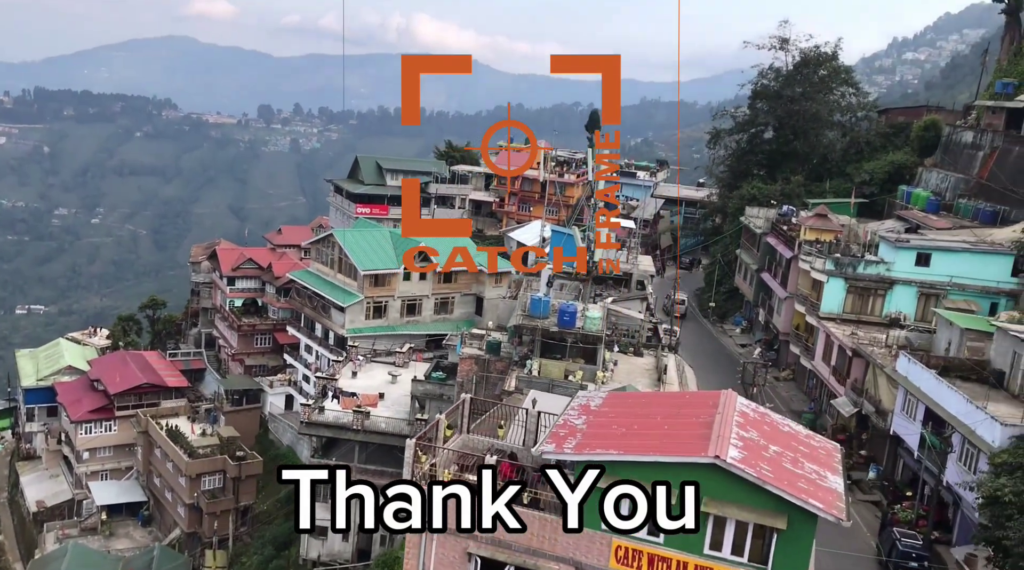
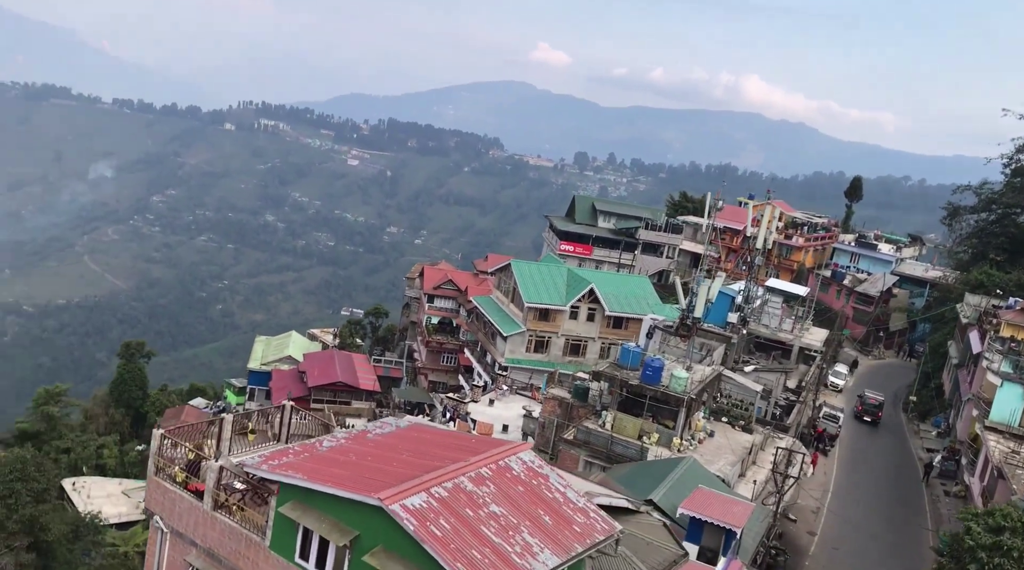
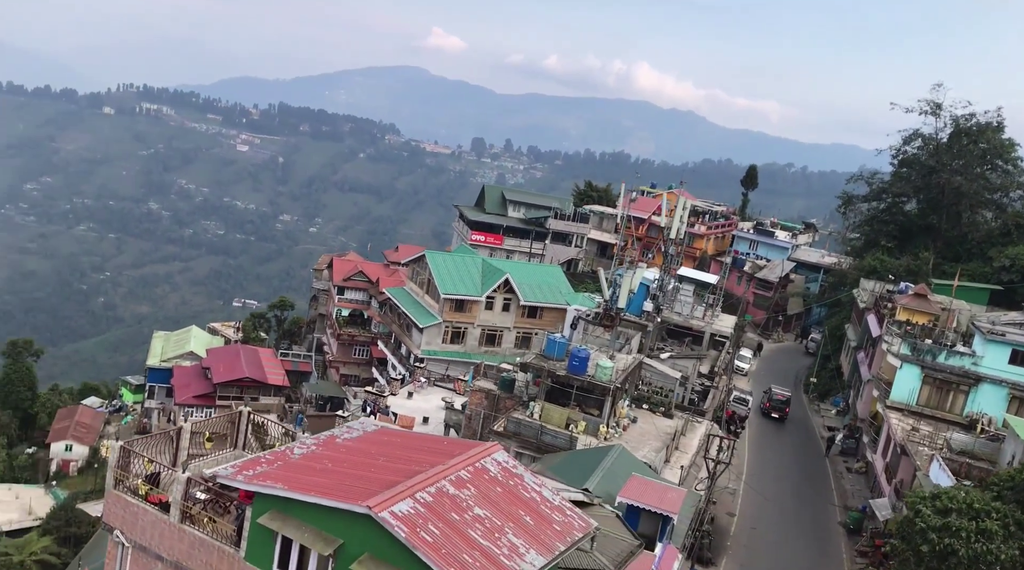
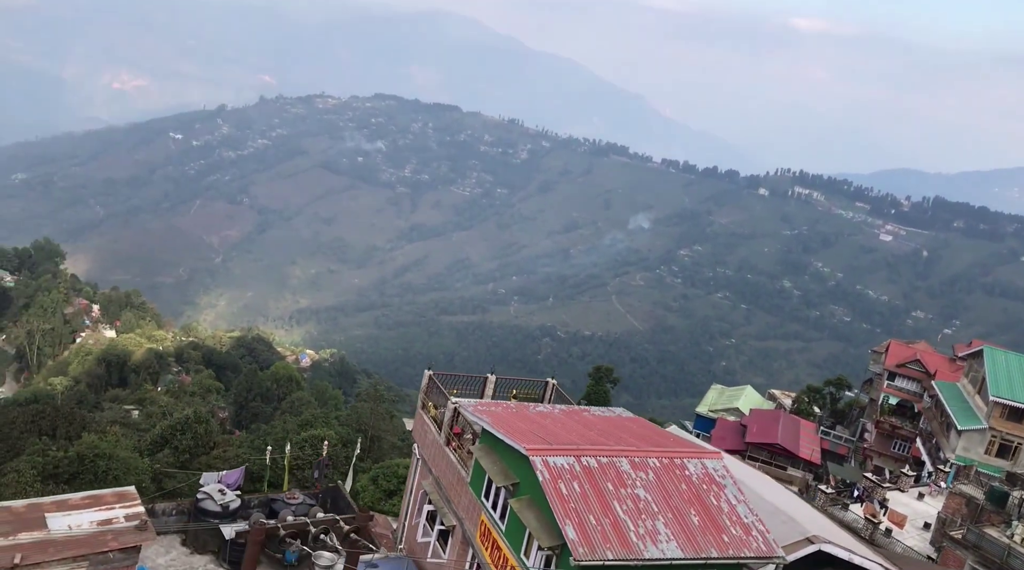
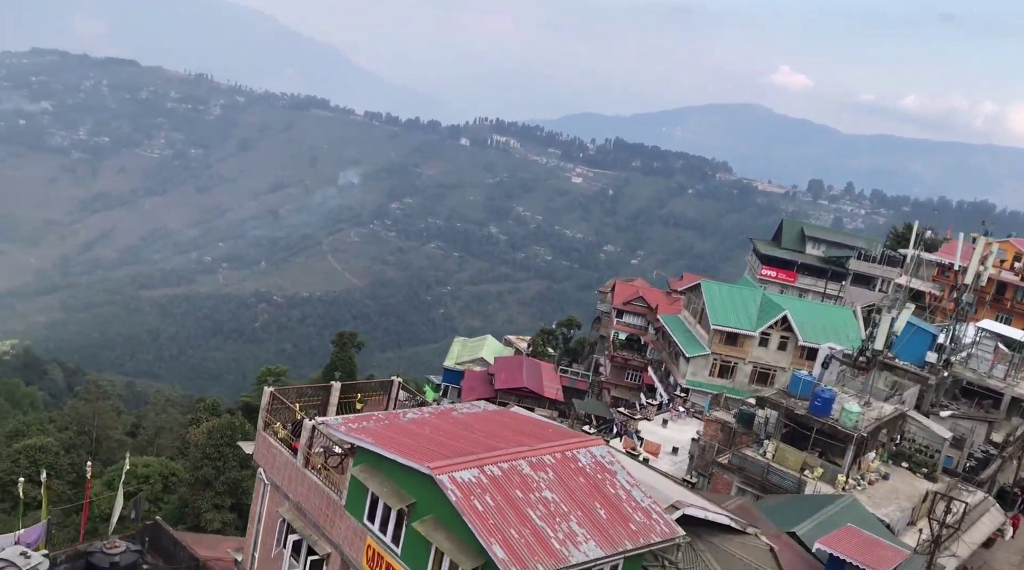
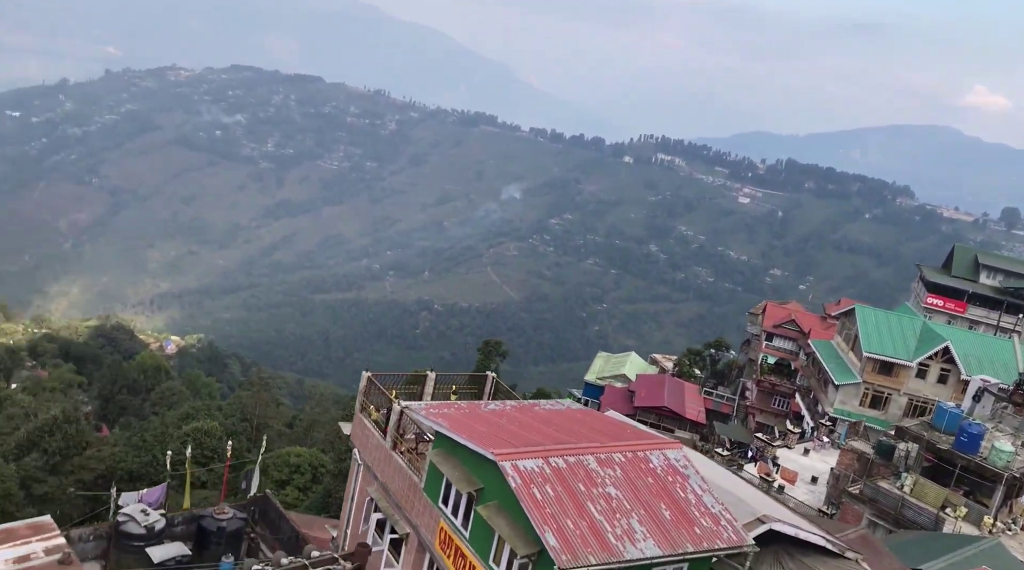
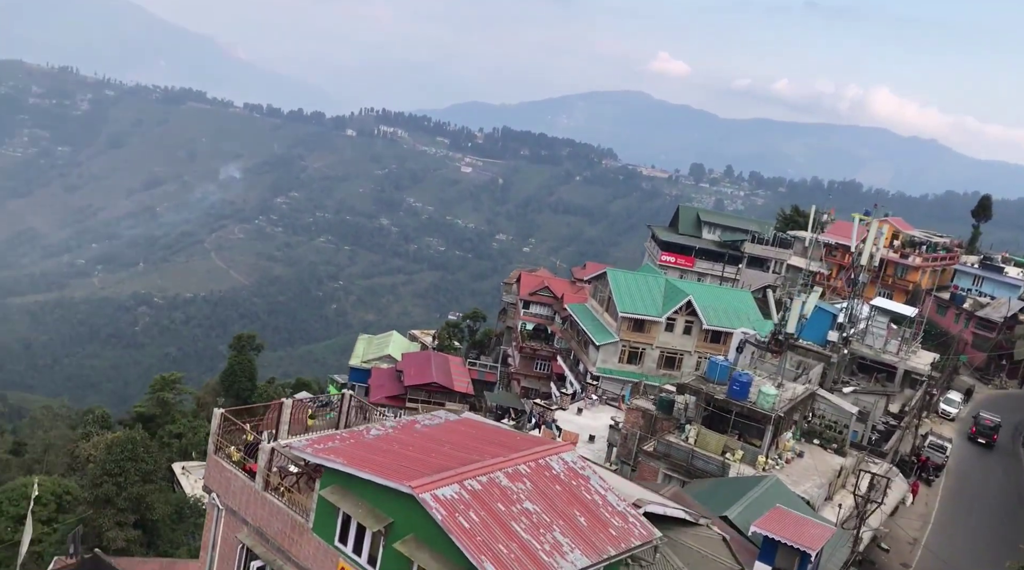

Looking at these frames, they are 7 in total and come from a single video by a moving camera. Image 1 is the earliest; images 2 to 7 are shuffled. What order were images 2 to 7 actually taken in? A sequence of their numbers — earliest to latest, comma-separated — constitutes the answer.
3, 2, 7, 5, 6, 4
